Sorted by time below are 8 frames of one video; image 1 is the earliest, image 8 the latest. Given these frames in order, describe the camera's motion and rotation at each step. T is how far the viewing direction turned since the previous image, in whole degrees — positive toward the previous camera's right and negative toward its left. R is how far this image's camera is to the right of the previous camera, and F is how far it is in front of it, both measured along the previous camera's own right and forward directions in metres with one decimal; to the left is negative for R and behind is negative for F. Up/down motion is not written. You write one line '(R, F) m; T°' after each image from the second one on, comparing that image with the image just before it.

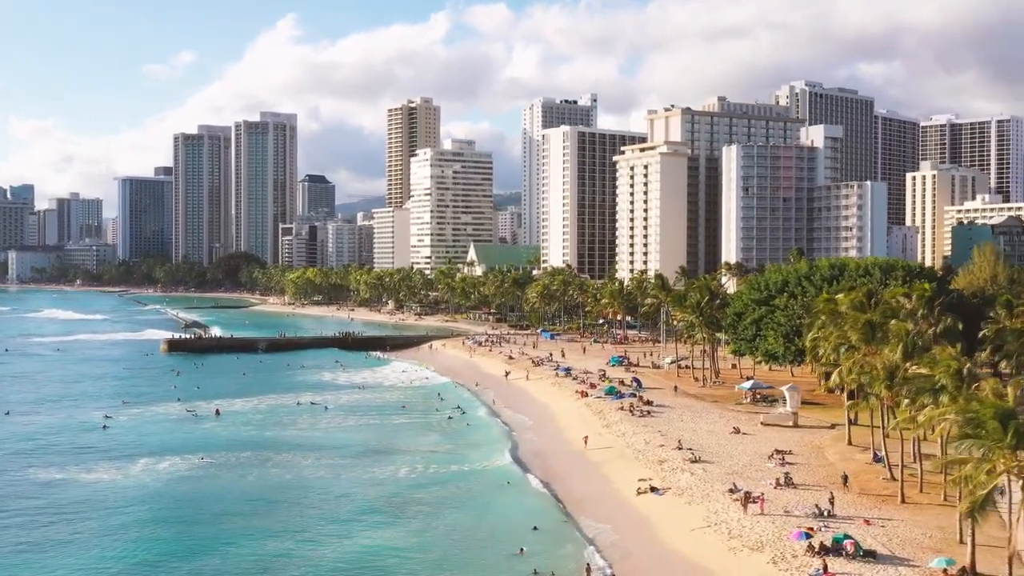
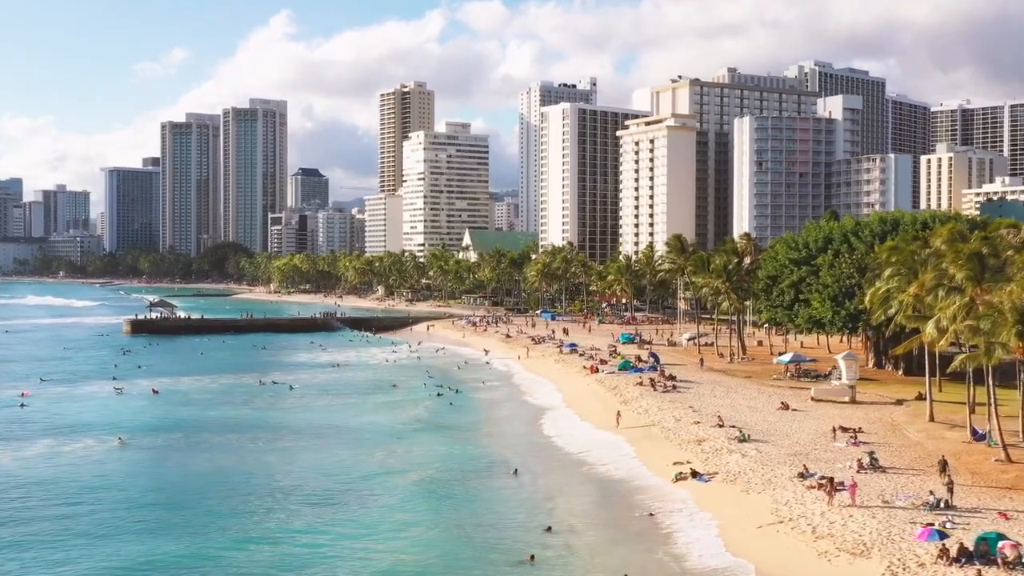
(-0.1, +12.6) m; 0°
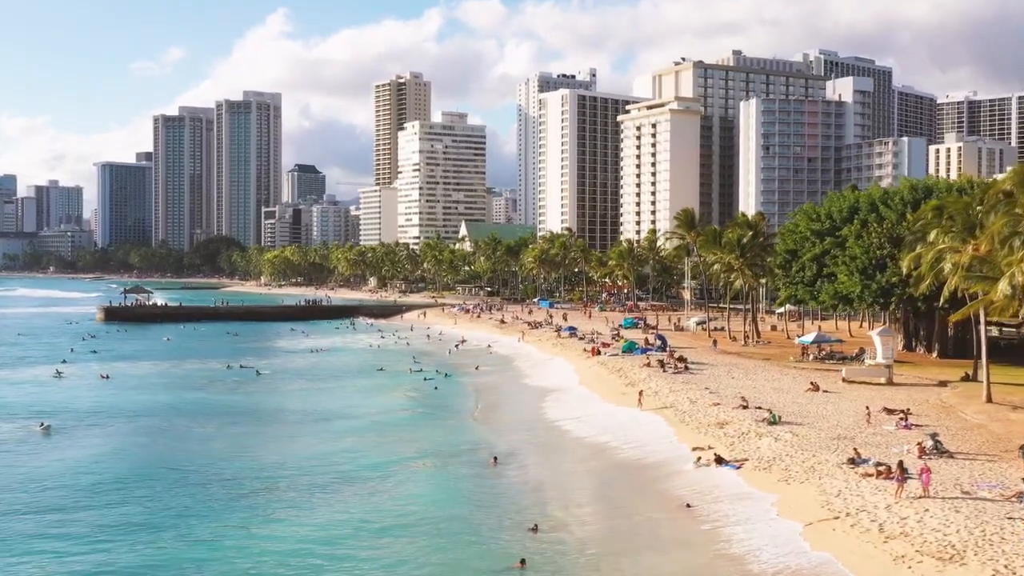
(+0.4, +7.1) m; 0°
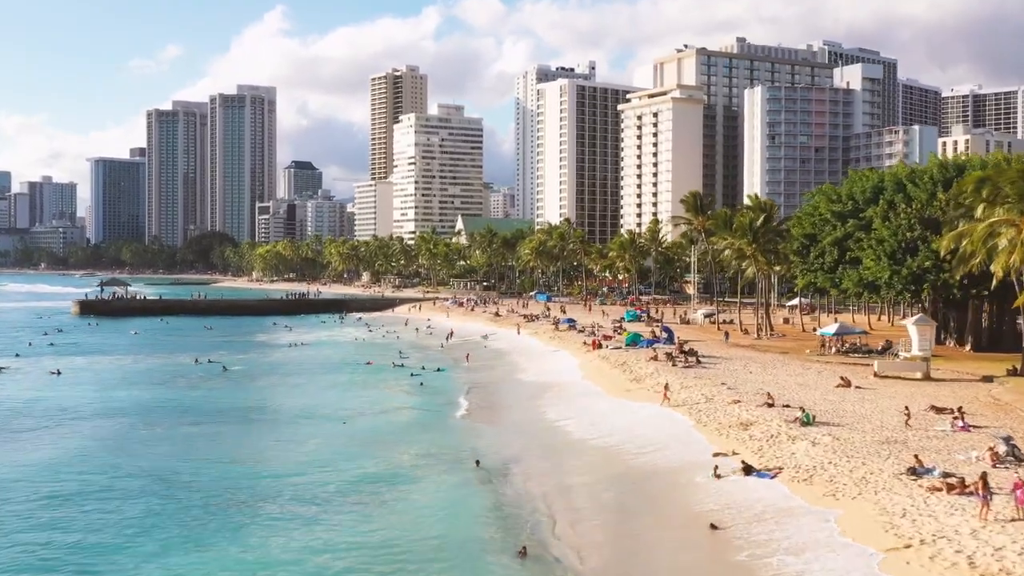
(+0.3, +5.8) m; 0°
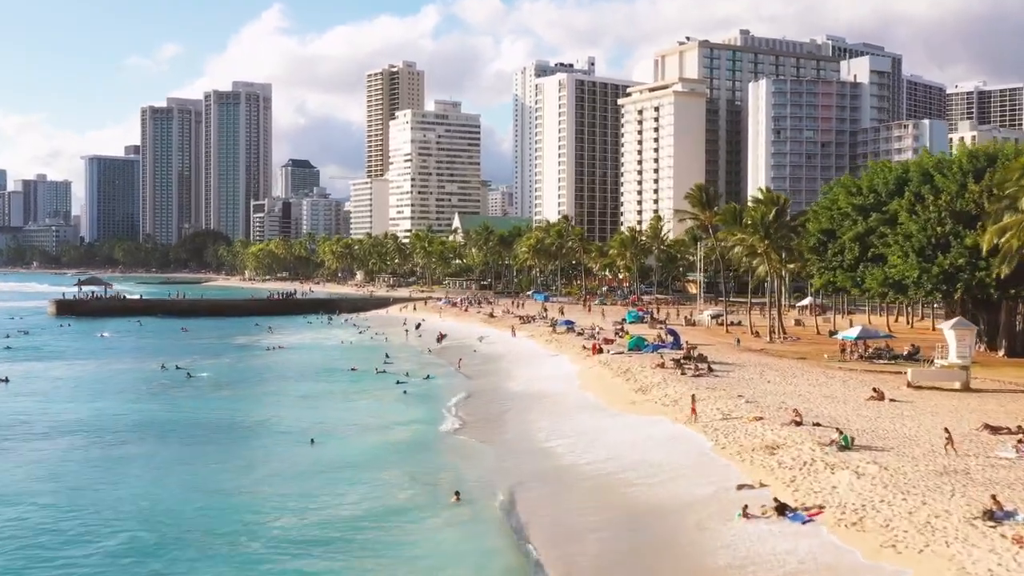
(+0.3, +4.9) m; 0°
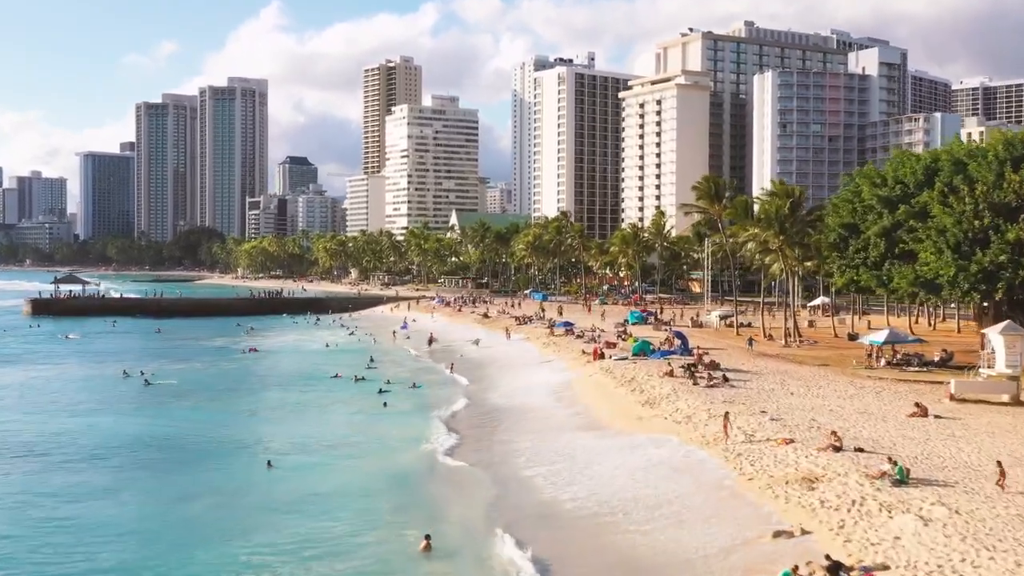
(+0.3, +4.9) m; 0°
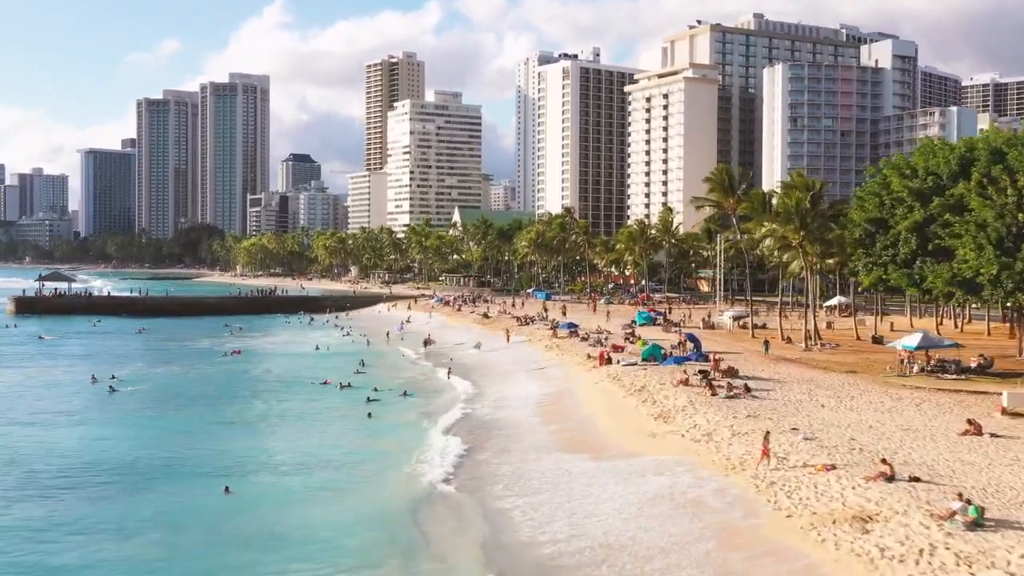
(+0.2, +4.1) m; 0°
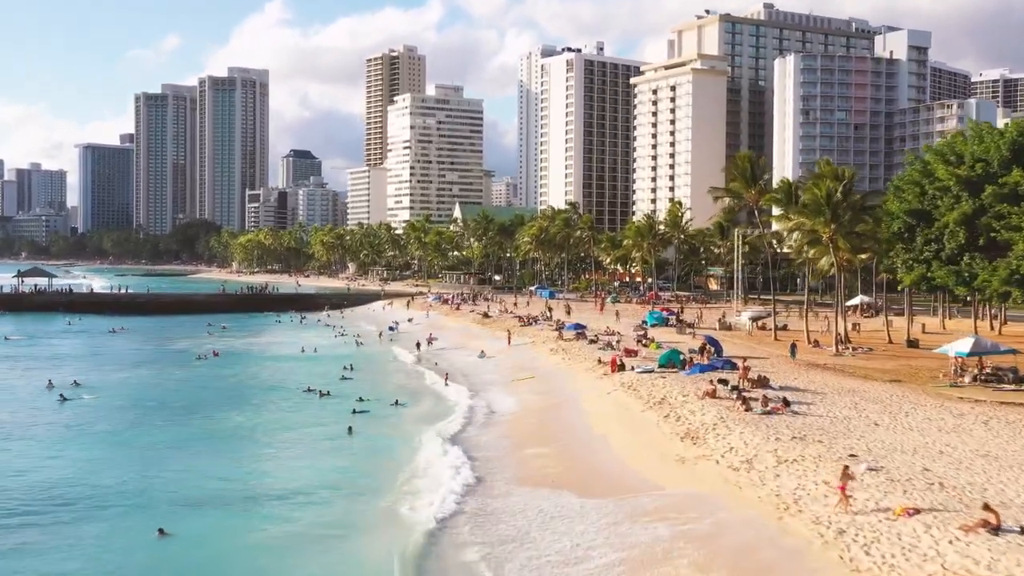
(0.0, +4.9) m; 0°
